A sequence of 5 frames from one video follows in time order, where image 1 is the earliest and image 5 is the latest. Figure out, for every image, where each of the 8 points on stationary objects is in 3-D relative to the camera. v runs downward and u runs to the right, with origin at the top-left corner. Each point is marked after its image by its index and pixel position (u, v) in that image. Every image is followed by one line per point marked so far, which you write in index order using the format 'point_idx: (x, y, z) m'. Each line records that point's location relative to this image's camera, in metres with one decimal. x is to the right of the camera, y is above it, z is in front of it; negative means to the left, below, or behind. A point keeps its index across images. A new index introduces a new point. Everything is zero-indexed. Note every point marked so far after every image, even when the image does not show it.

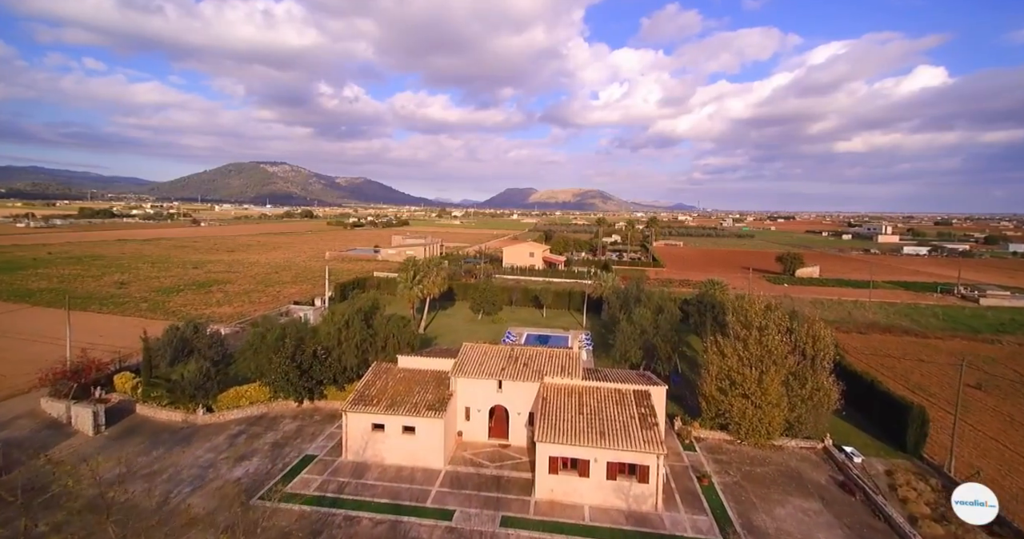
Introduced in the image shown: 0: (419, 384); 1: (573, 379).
0: (-4.1, -5.1, +19.5) m
1: (+2.6, -4.6, +19.0) m
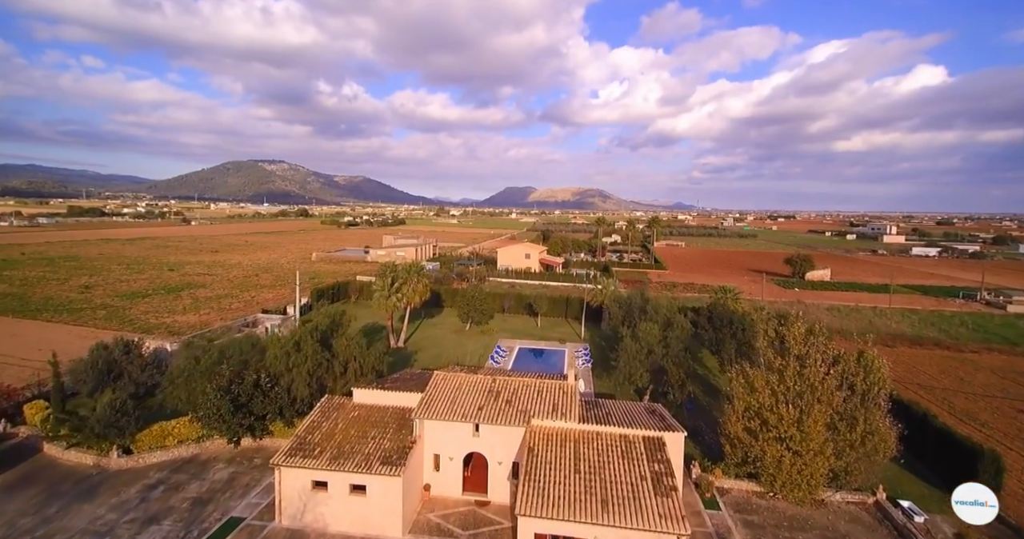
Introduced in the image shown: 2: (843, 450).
0: (-4.8, -5.5, +15.6) m
1: (+1.9, -5.1, +15.1) m
2: (+11.9, -6.5, +16.0) m
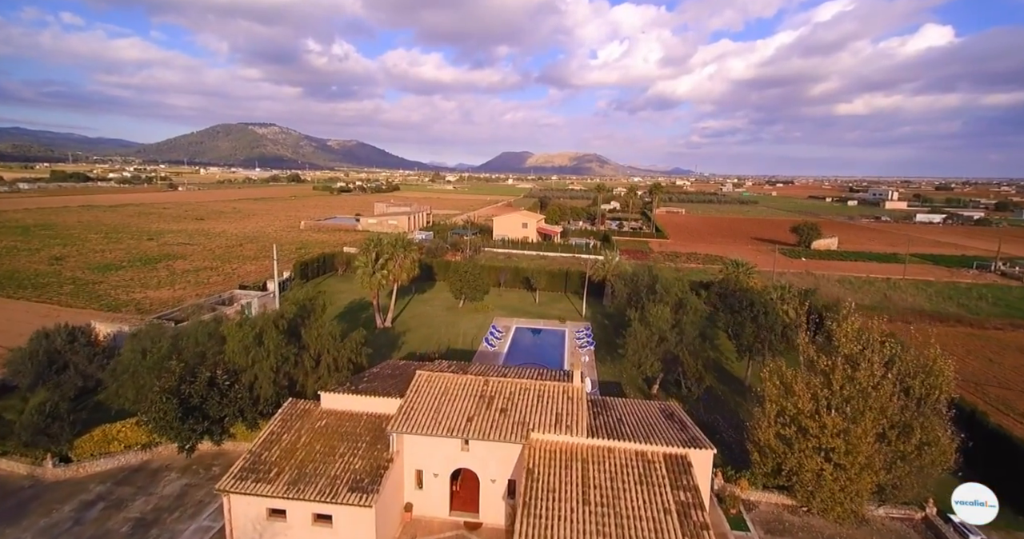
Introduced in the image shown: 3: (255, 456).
0: (-5.0, -5.1, +13.2) m
1: (+1.8, -4.7, +12.7) m
2: (+11.7, -6.0, +13.8) m
3: (-7.3, -5.3, +12.7) m
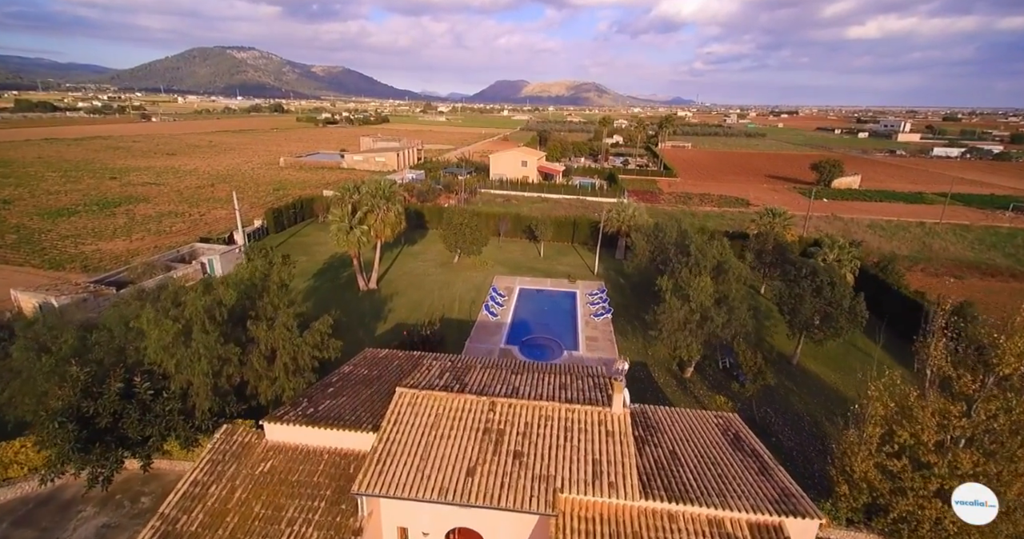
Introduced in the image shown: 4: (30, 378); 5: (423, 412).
0: (-4.6, -4.8, +9.4) m
1: (+2.2, -4.5, +8.9) m
2: (+12.1, -5.5, +10.3) m
3: (-6.9, -5.1, +9.0) m
4: (-13.9, -3.1, +13.0) m
5: (-2.1, -3.3, +10.3) m
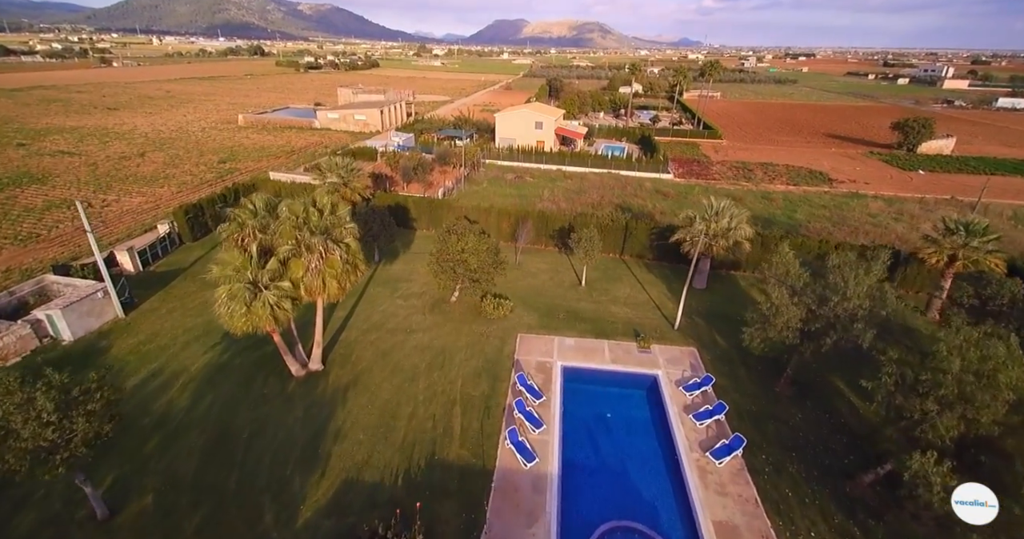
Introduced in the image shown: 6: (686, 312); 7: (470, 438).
0: (-3.2, -9.1, -1.0) m
1: (+3.6, -8.8, -1.5) m
2: (+13.5, -9.7, 0.0) m
3: (-5.5, -9.5, -1.4) m
4: (-12.5, -7.1, +2.4) m
5: (-0.7, -7.5, -0.2) m
6: (+7.8, -1.9, +19.6) m
7: (-1.2, -4.9, +13.5) m
